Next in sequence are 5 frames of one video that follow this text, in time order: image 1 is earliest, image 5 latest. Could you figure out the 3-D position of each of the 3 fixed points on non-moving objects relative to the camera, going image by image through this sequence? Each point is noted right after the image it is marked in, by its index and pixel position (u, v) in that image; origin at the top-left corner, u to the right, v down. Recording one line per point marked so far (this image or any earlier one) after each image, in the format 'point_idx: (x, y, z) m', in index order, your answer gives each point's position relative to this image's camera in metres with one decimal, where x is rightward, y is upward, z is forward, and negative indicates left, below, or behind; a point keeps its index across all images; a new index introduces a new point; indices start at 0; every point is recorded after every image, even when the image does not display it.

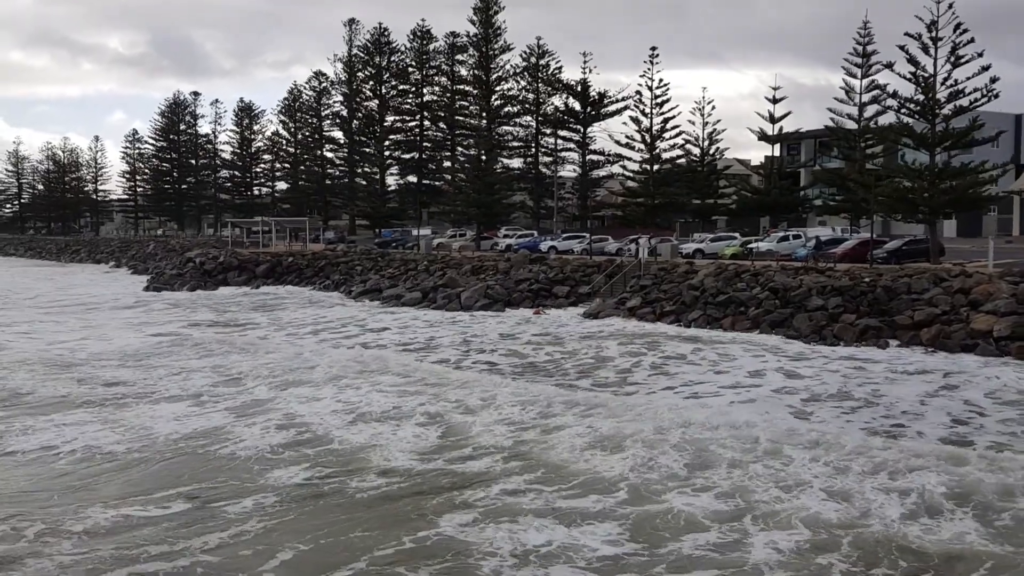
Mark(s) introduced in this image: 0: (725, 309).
0: (+4.2, -0.4, +18.2) m
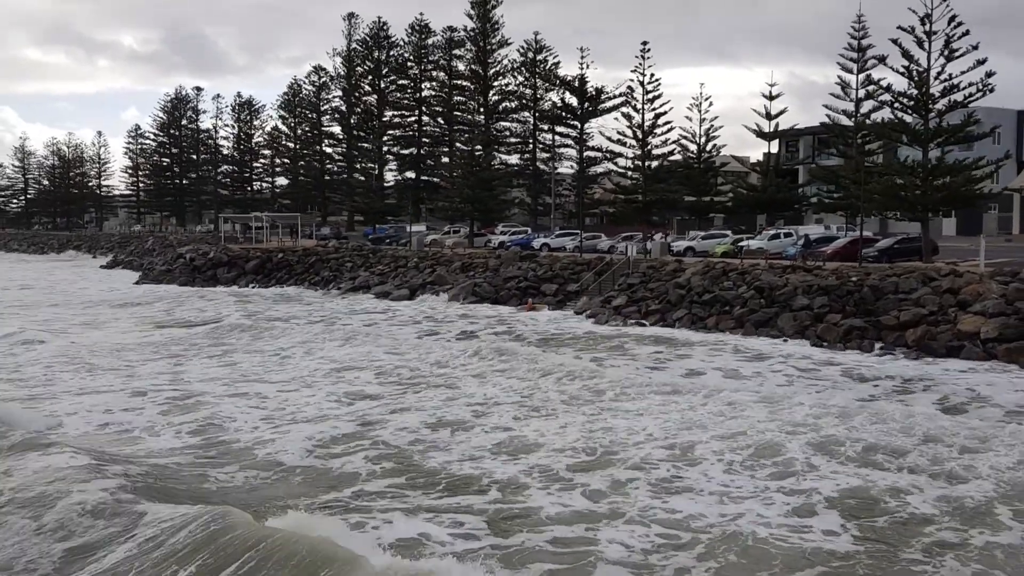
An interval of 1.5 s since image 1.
0: (+3.8, -0.4, +17.8) m
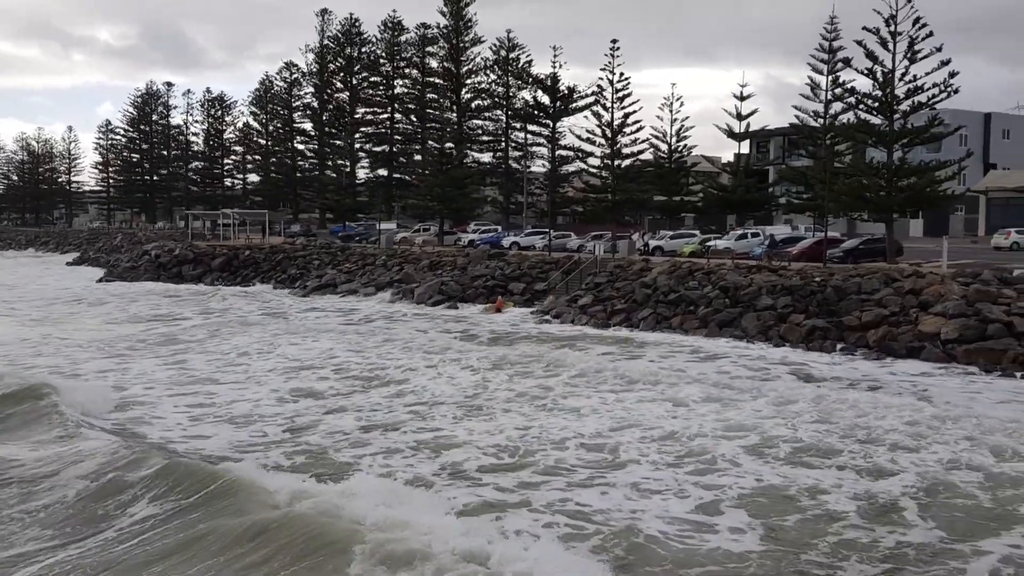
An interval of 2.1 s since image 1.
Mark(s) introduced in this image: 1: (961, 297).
0: (+3.1, -0.4, +17.7) m
1: (+7.2, -0.1, +14.8) m
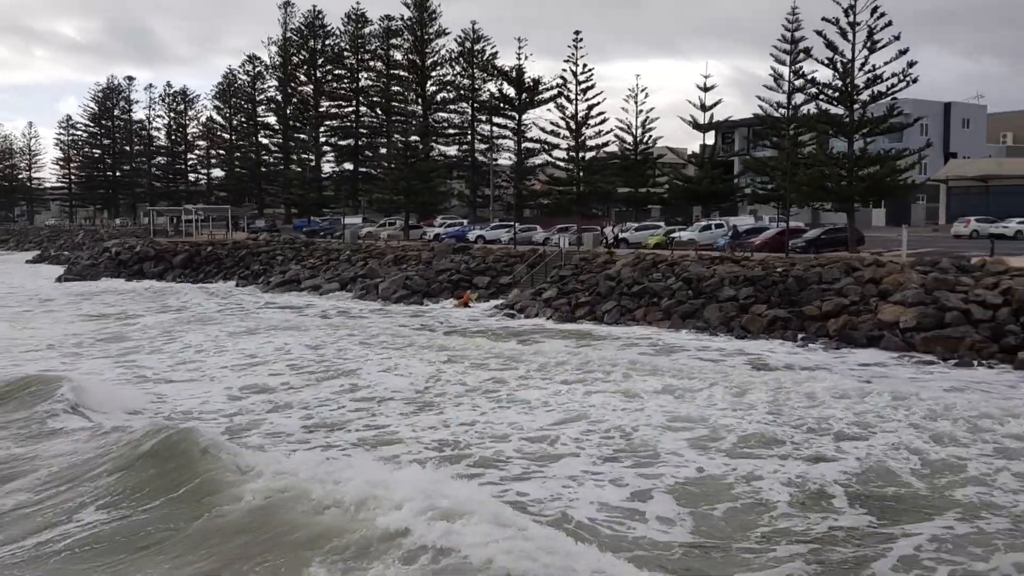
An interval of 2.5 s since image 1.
0: (+2.4, -0.2, +17.7) m
1: (+6.5, 0.0, +14.9) m
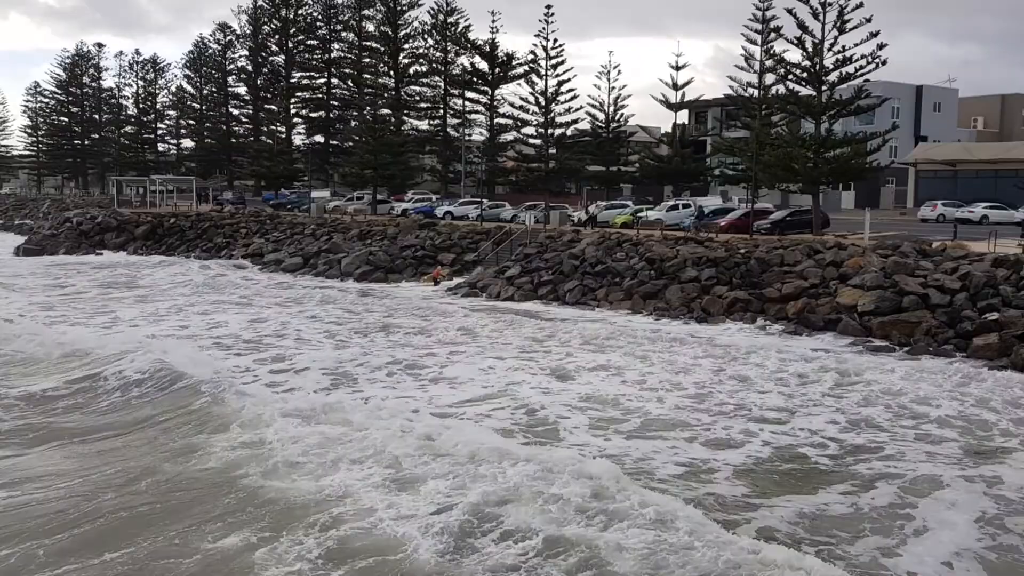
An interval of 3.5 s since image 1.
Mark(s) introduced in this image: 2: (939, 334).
0: (+1.7, +0.2, +17.5) m
1: (+5.9, +0.3, +14.8) m
2: (+5.6, -0.6, +12.1) m
